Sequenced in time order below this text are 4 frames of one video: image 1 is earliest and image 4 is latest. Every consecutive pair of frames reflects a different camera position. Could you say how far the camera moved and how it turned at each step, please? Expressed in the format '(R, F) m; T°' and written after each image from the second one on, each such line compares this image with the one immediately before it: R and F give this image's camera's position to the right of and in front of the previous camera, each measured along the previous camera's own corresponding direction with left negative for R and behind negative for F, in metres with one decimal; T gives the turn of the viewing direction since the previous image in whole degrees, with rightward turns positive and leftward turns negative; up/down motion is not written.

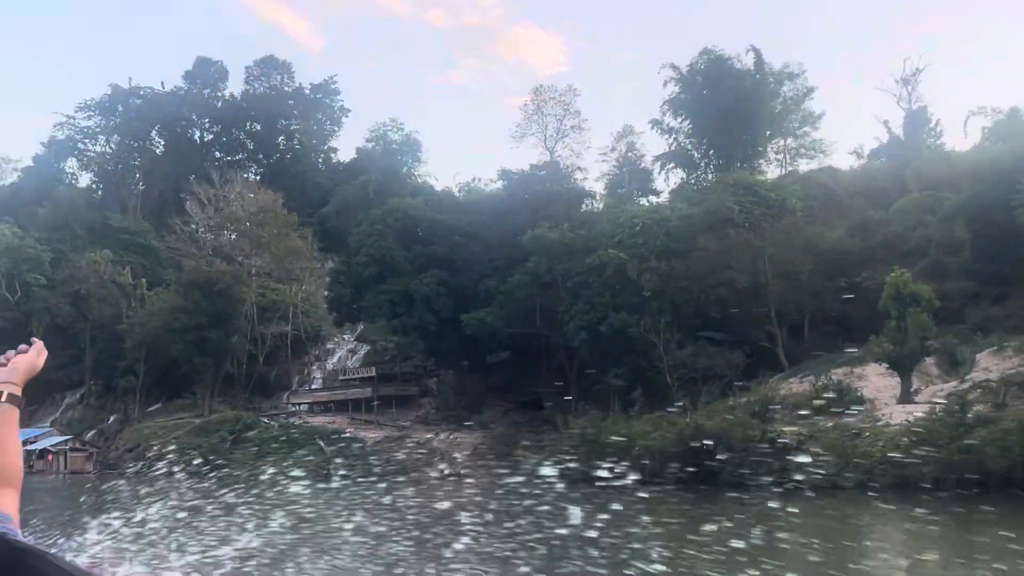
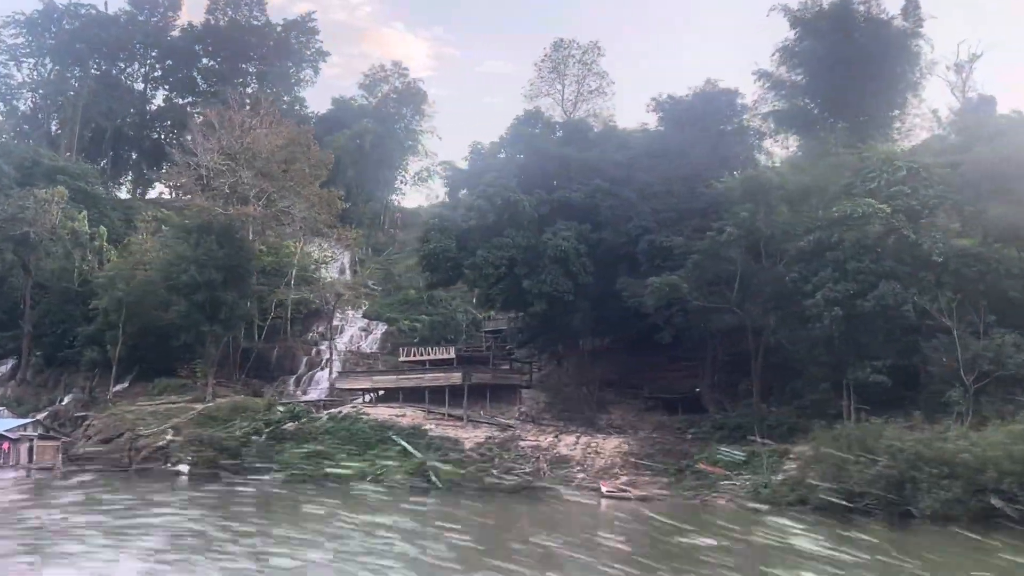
(-5.4, +6.9) m; +7°
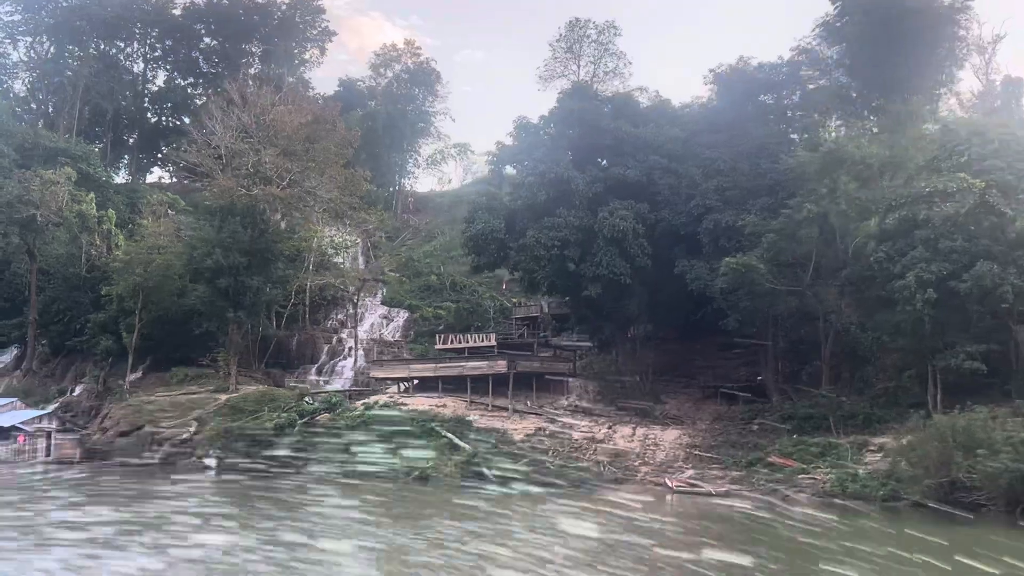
(-1.2, +1.2) m; +1°
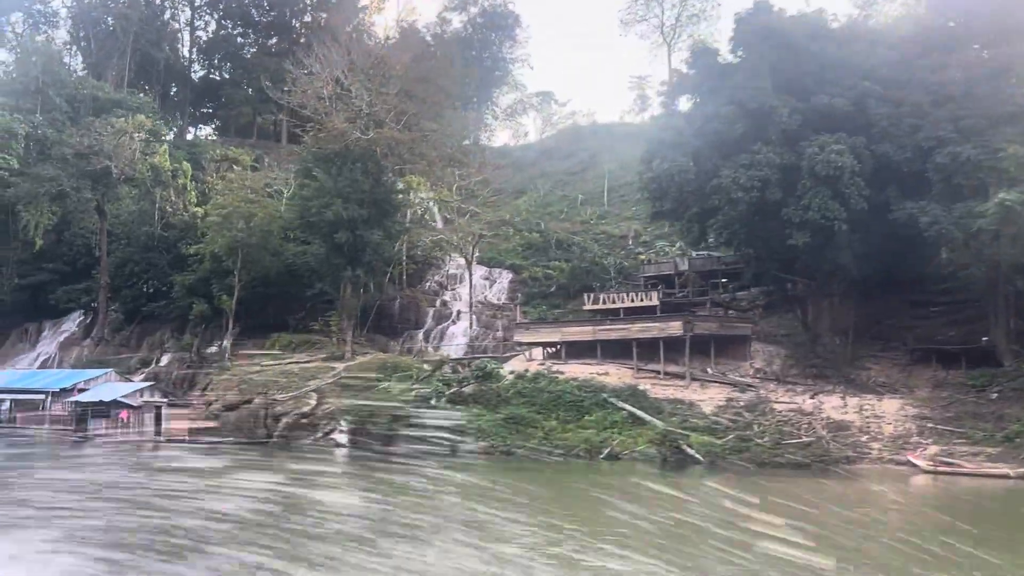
(-2.9, +2.7) m; 0°
